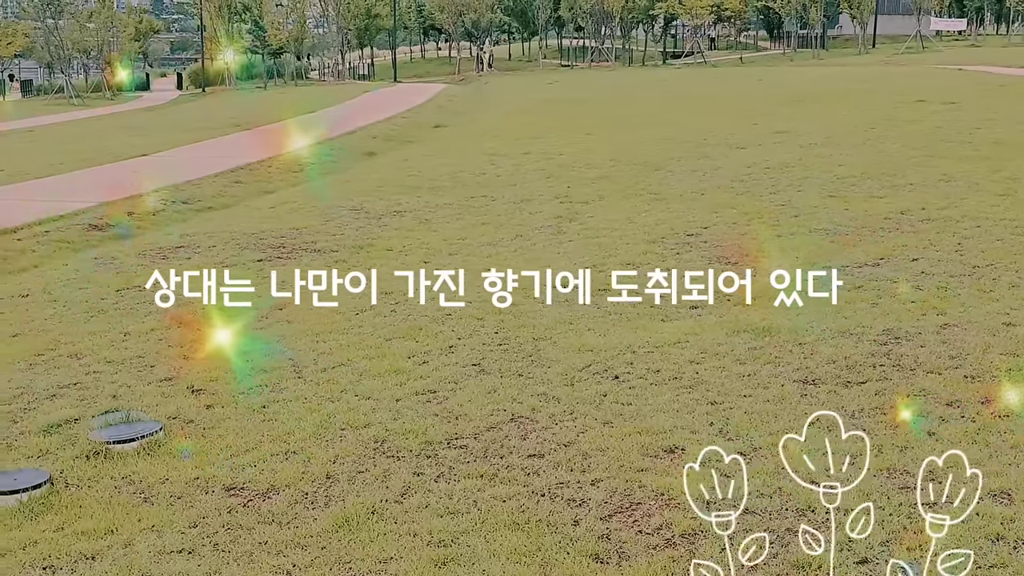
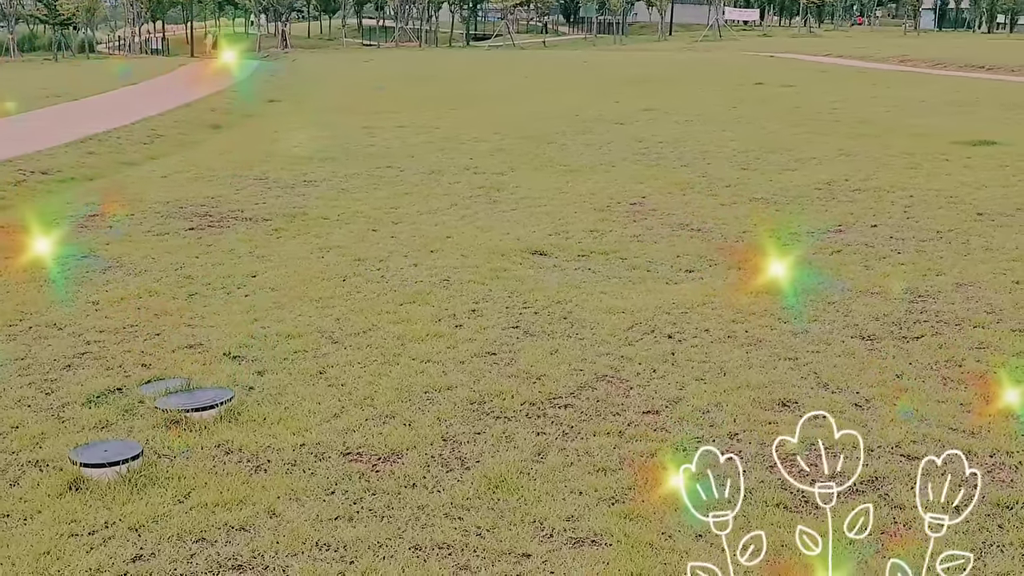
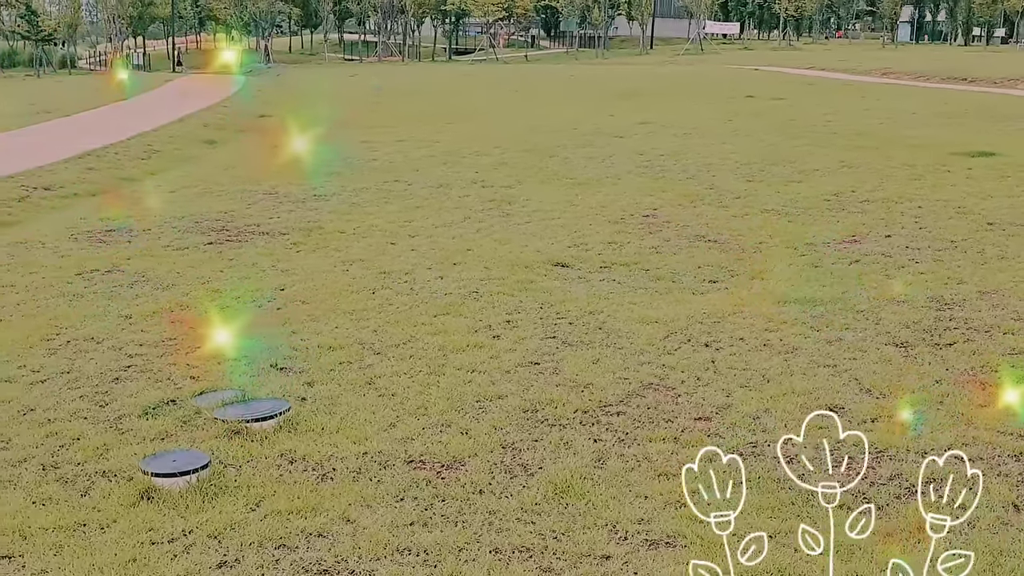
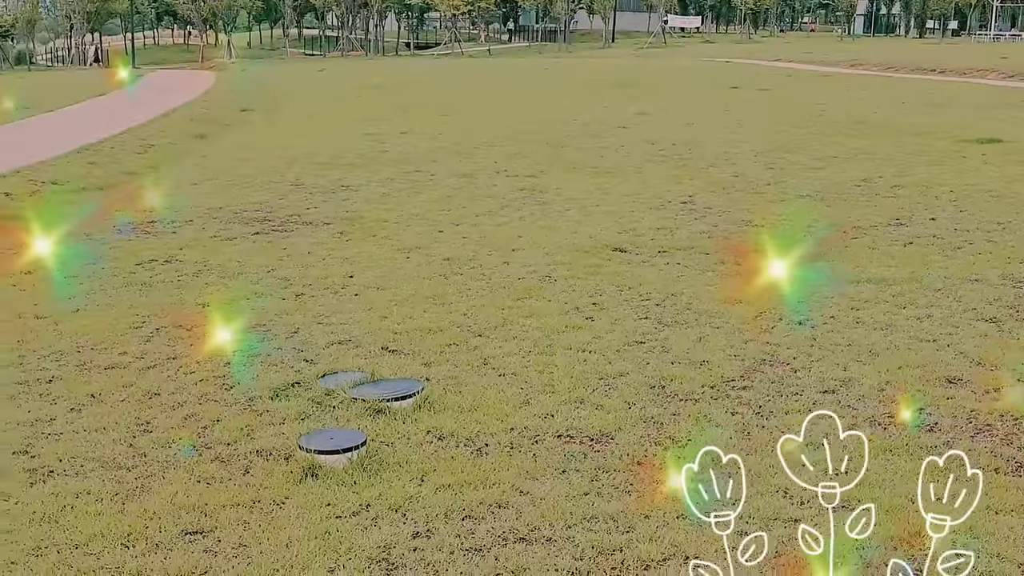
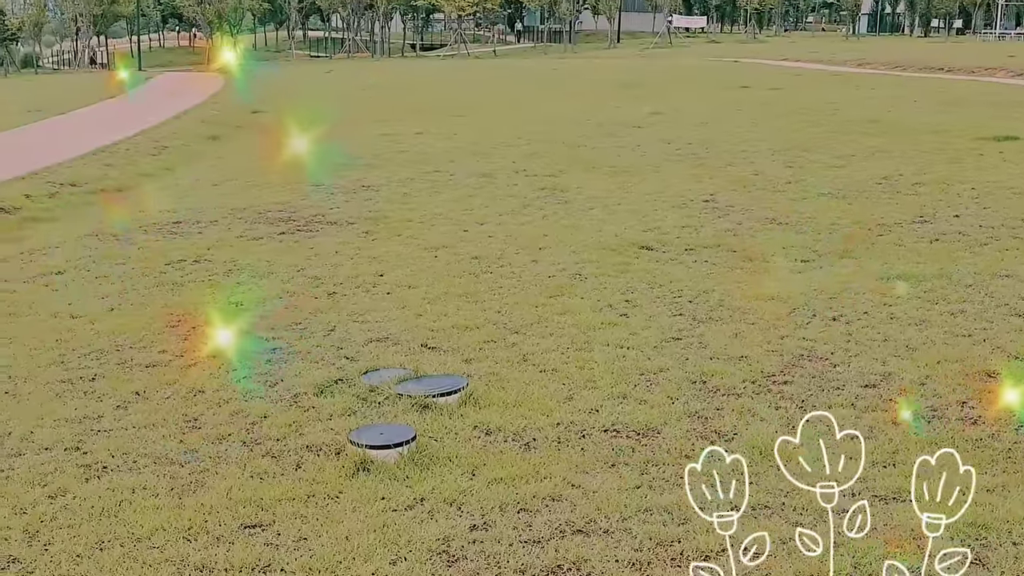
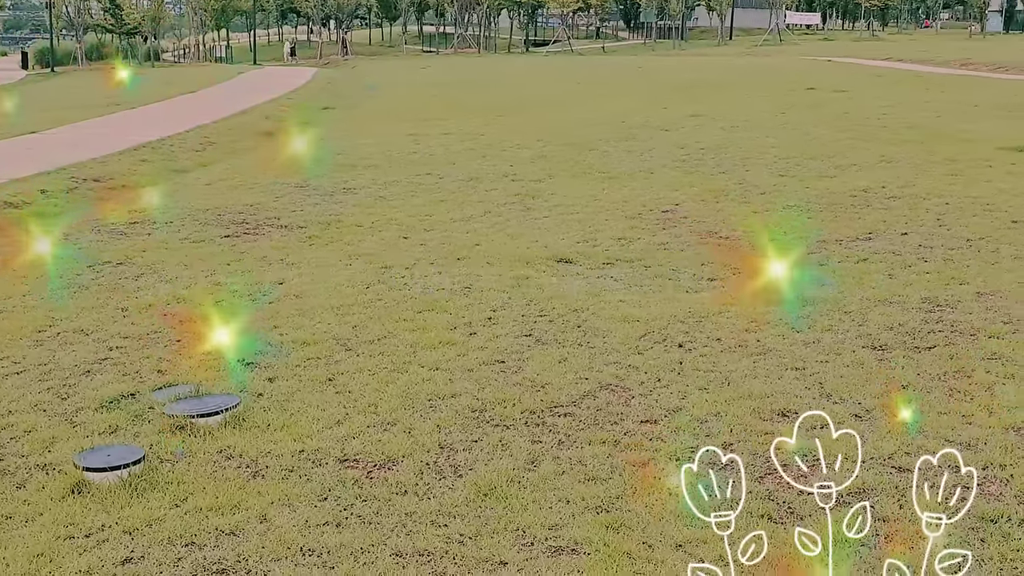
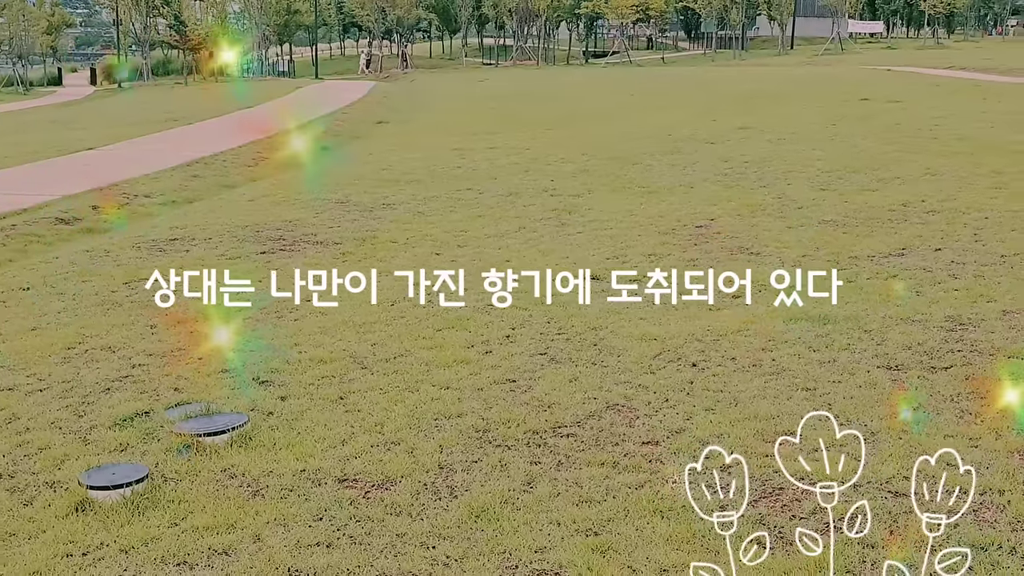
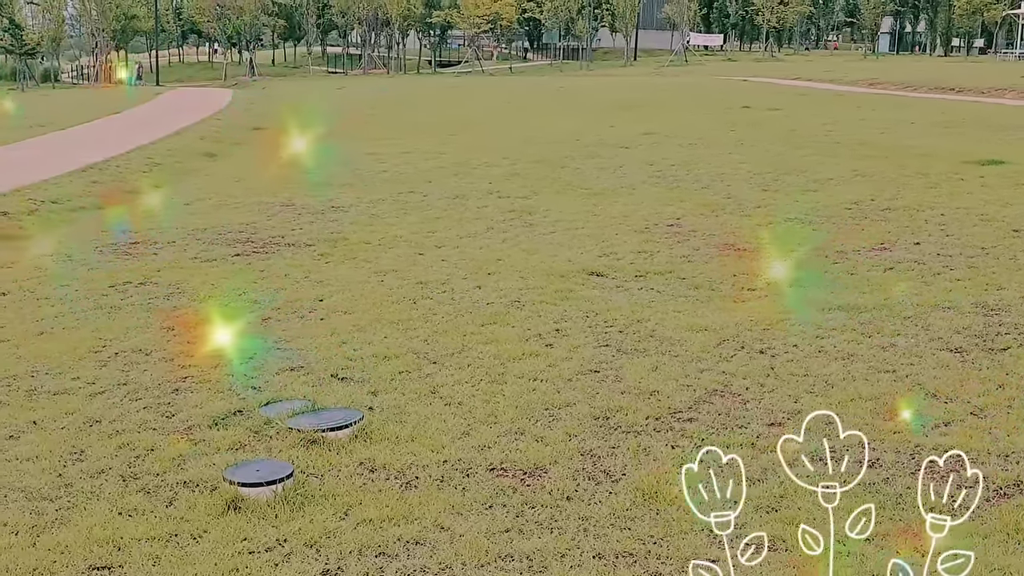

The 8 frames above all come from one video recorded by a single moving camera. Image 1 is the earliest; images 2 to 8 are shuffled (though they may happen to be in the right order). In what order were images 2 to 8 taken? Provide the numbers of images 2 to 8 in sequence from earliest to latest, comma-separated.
7, 6, 2, 3, 8, 4, 5
